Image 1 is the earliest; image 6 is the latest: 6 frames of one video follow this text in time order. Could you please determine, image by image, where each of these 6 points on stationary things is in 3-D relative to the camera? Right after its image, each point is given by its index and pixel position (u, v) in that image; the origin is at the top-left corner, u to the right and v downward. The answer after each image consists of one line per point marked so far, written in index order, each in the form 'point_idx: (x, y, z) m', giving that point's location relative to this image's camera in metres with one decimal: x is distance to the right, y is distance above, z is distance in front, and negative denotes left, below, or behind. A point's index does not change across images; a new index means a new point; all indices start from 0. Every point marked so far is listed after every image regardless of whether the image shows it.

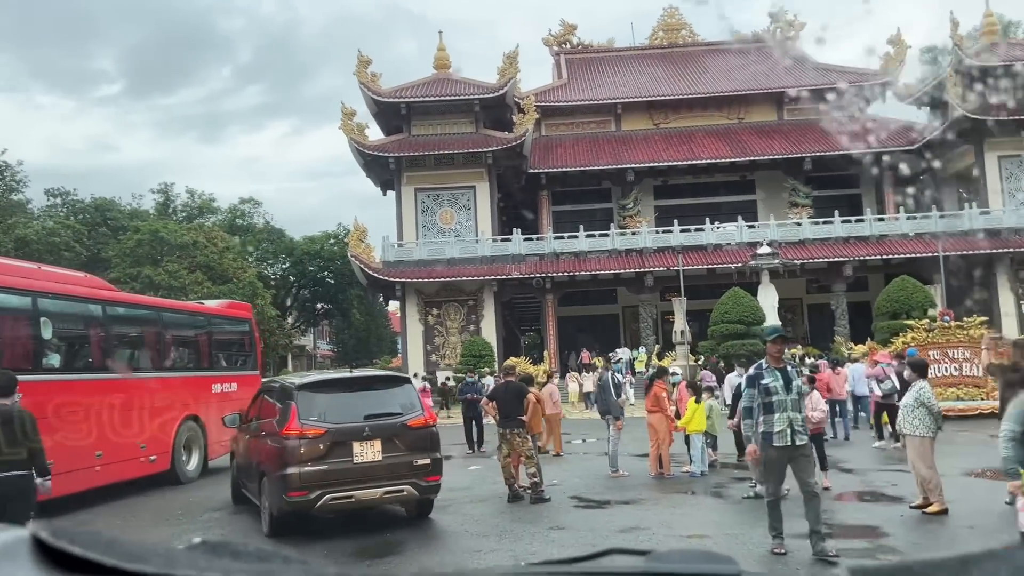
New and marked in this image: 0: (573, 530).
0: (+0.5, -1.9, +6.6) m
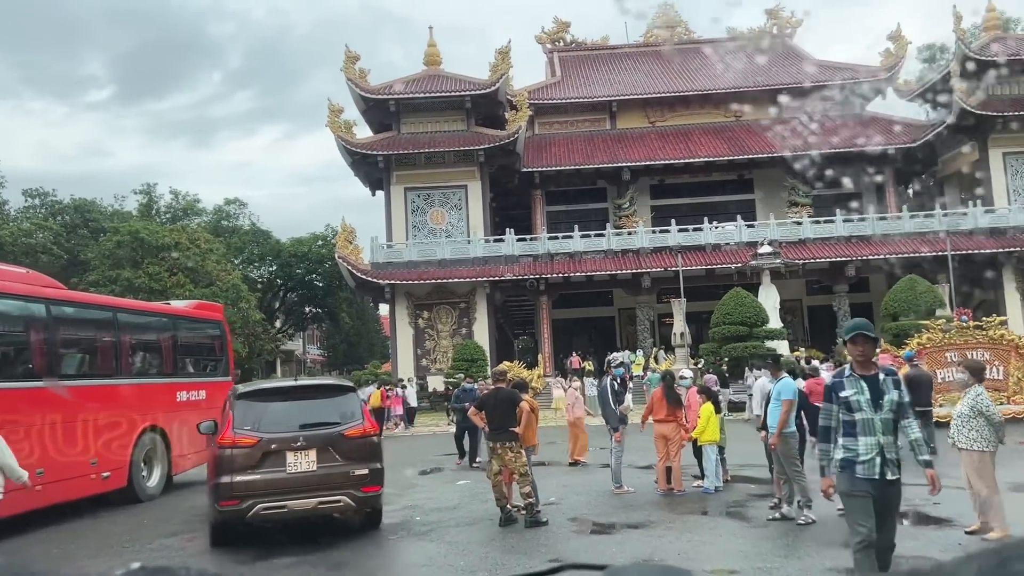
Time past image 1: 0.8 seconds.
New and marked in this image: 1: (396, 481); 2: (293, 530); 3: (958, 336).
0: (+0.4, -1.9, +5.7) m
1: (-1.6, -2.7, +11.7) m
2: (-2.2, -2.5, +8.5) m
3: (+7.9, -0.9, +14.8) m
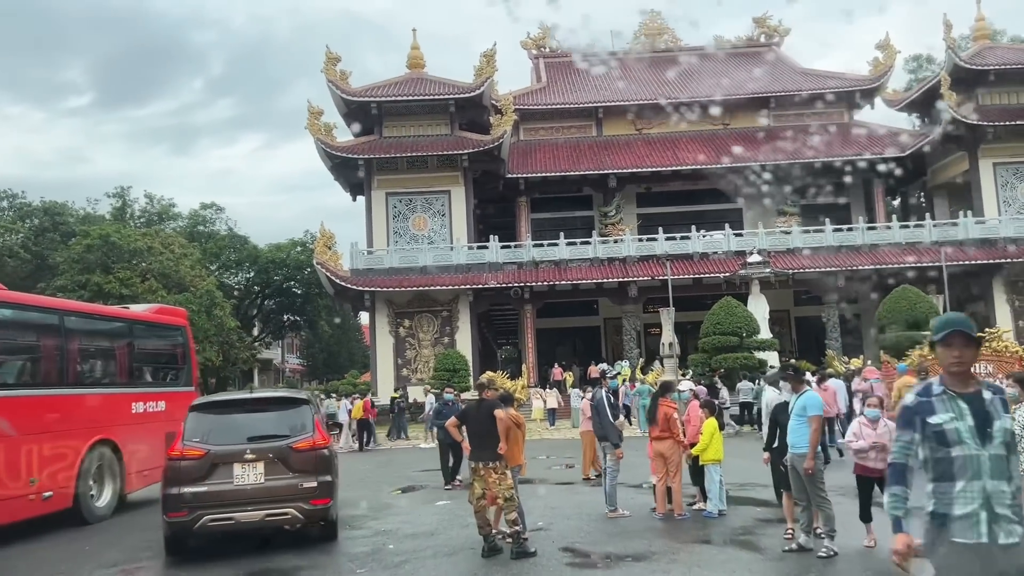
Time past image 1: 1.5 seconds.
0: (+0.3, -1.9, +4.9) m
1: (-1.8, -2.8, +10.9) m
2: (-2.4, -2.5, +7.7) m
3: (+7.7, -1.0, +14.2) m
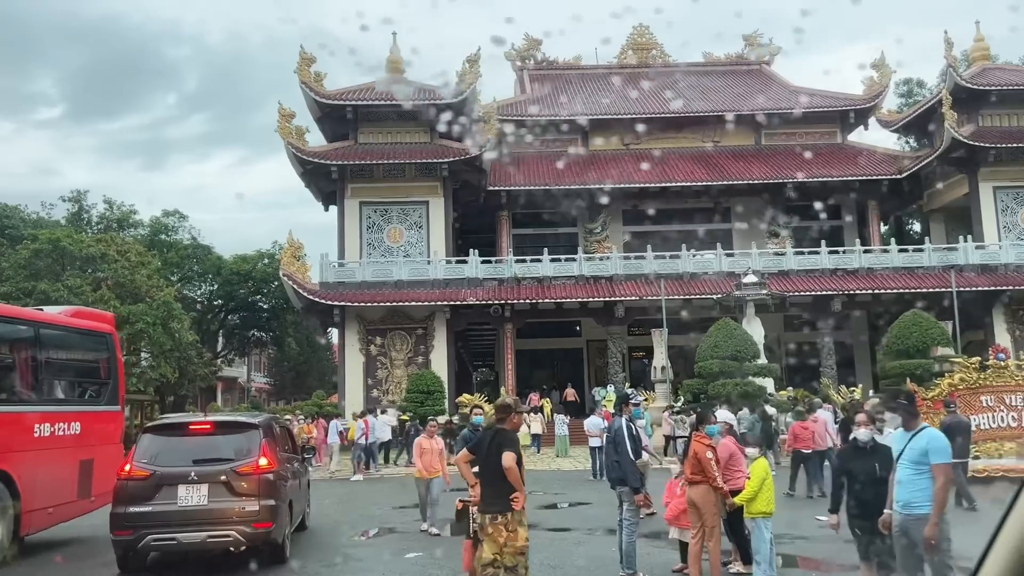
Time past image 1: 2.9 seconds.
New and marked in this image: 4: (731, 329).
0: (+0.3, -1.8, +3.3) m
1: (-2.0, -2.8, +9.2) m
2: (-2.5, -2.4, +6.0) m
3: (+7.4, -1.4, +12.8) m
4: (+5.1, -1.0, +19.4) m
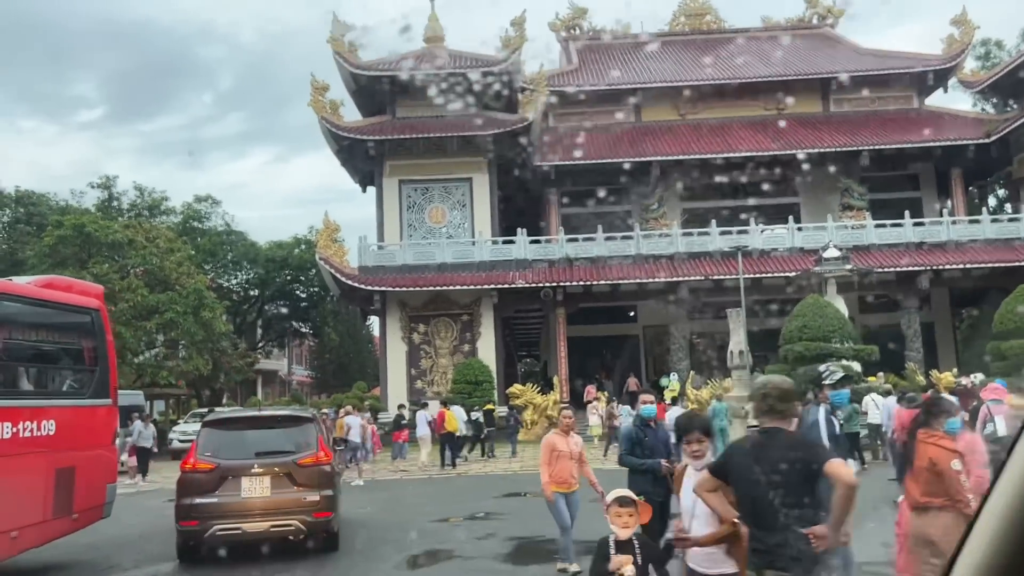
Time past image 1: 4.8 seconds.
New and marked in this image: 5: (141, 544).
0: (+0.8, -1.5, +1.3) m
1: (-1.2, -2.5, +7.3) m
2: (-1.9, -2.1, +4.1) m
3: (+8.3, -0.8, +10.5) m
4: (+6.3, -0.4, +17.2) m
5: (-3.8, -2.7, +8.6) m
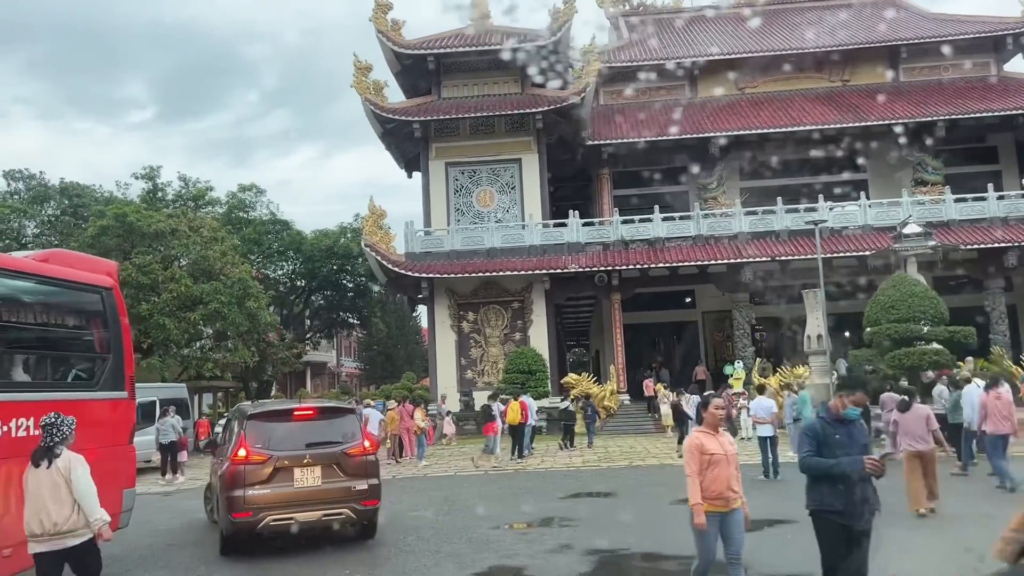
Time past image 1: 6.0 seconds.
0: (+1.1, -1.3, +0.2) m
1: (-0.7, -2.3, +6.3) m
2: (-1.4, -2.0, +3.1) m
3: (+9.0, -0.5, +8.9) m
4: (+7.4, 0.0, +15.7) m
5: (-3.2, -2.5, +7.7) m
